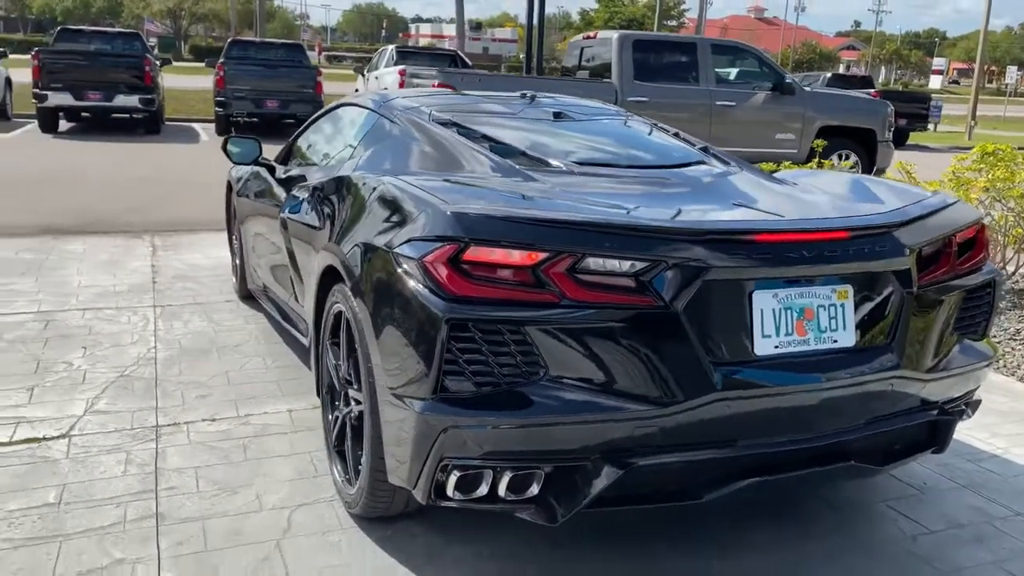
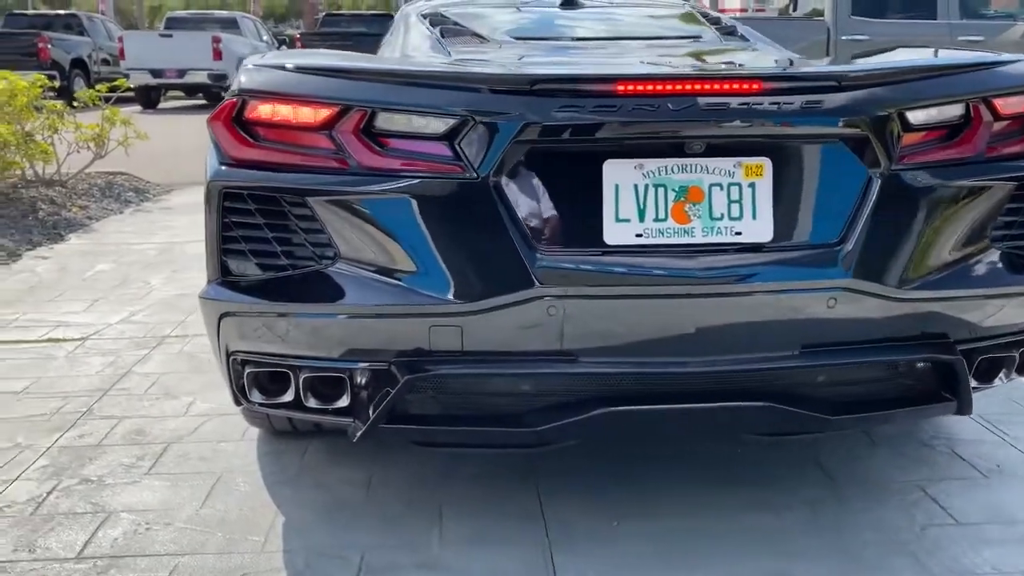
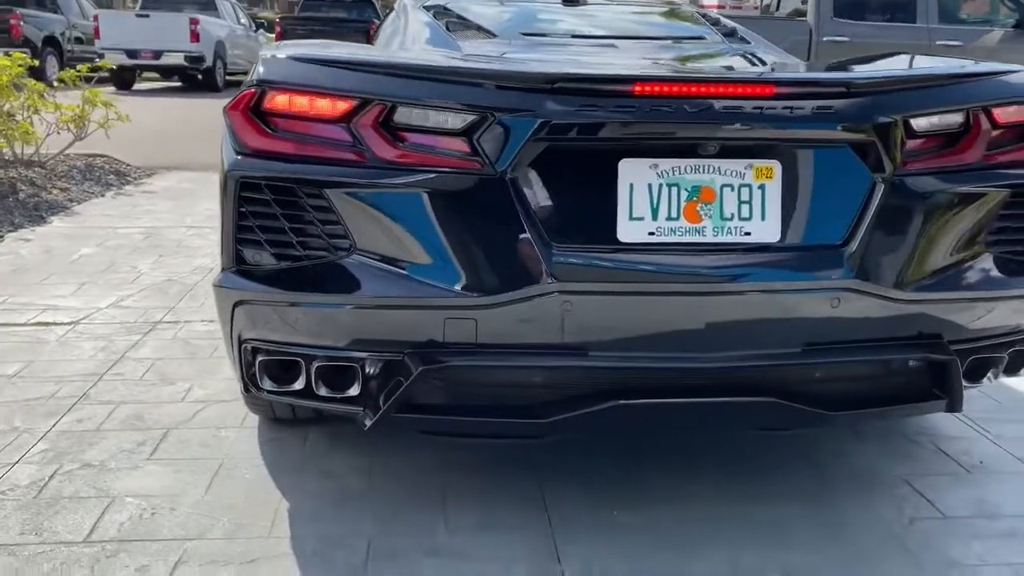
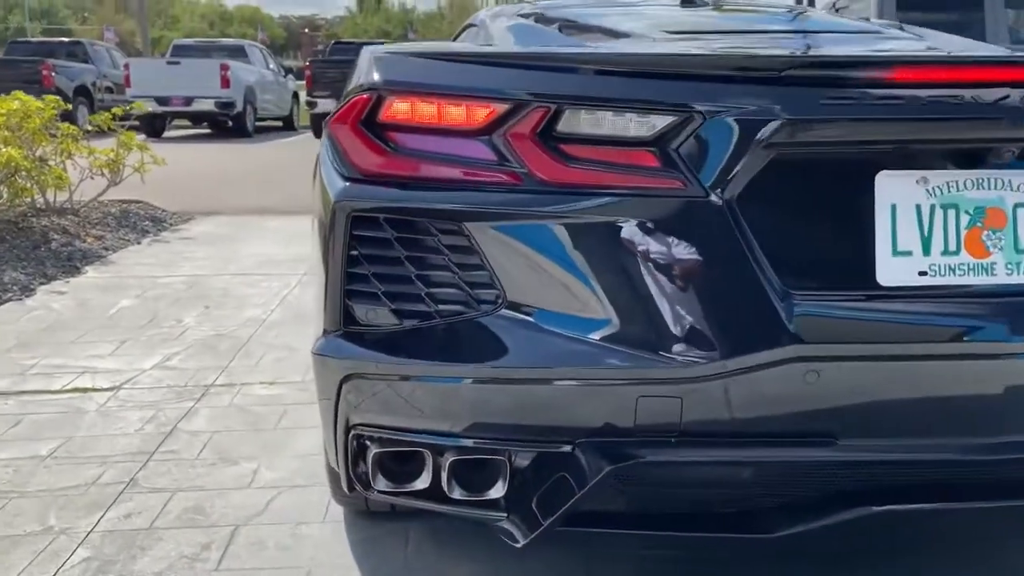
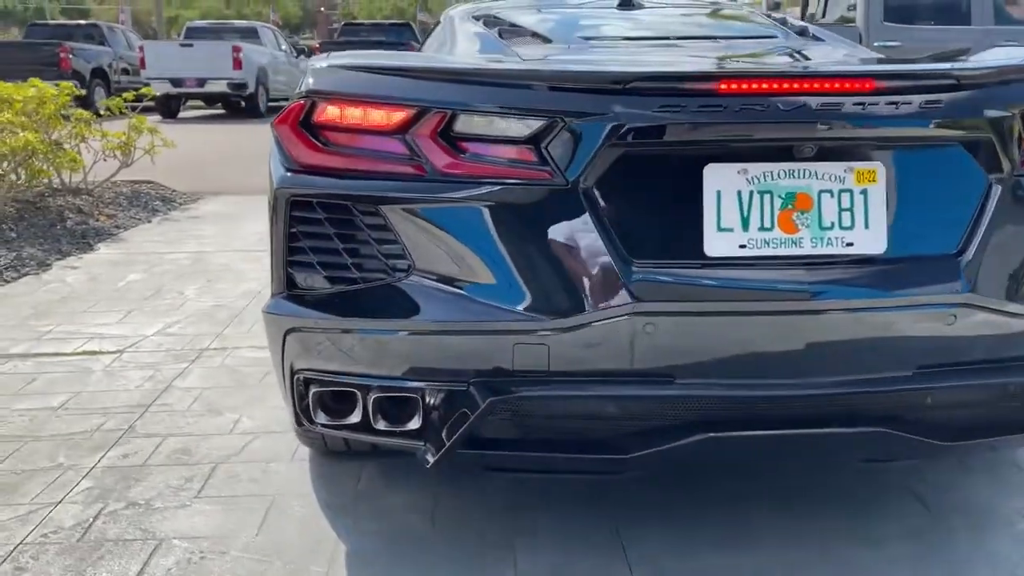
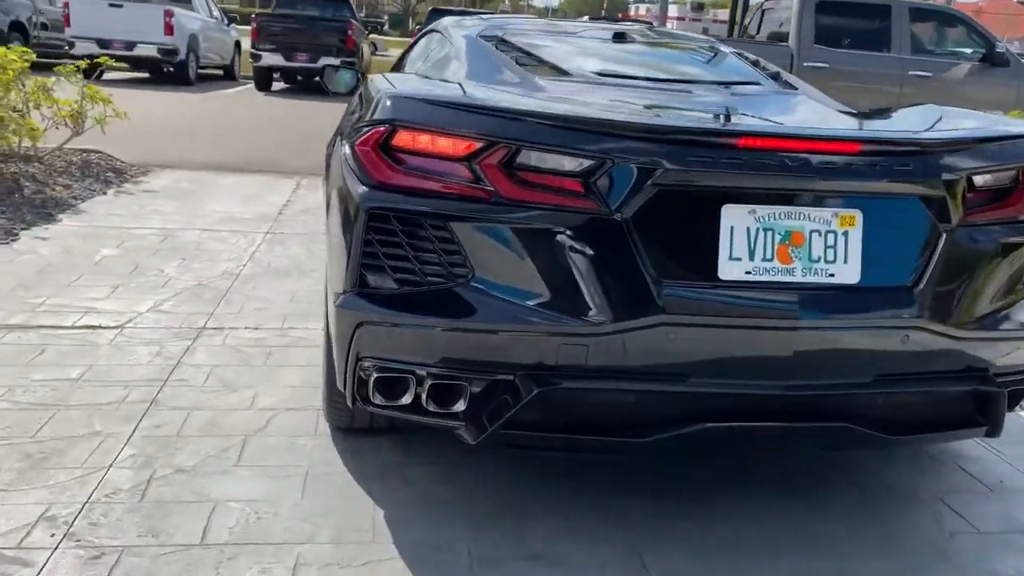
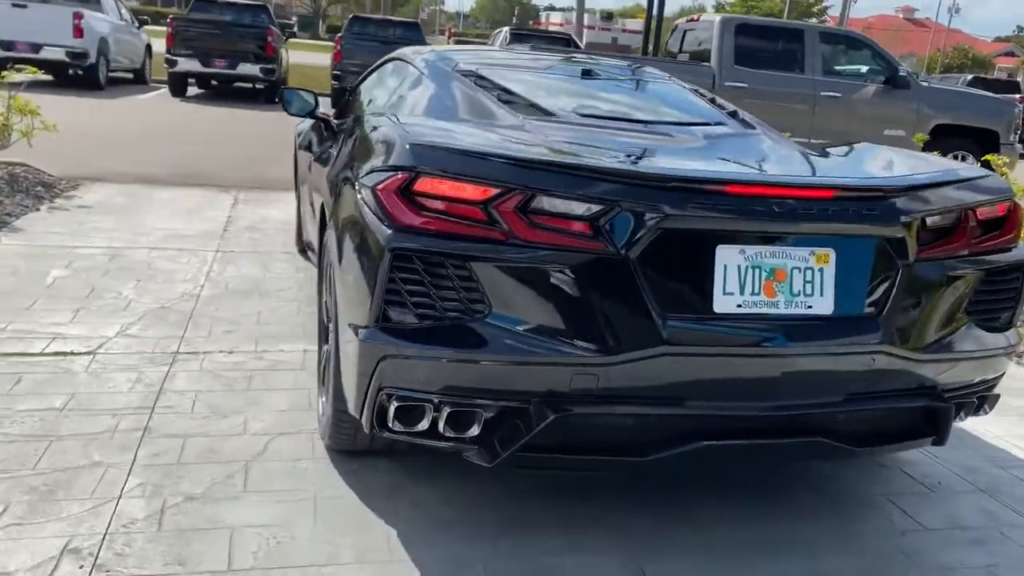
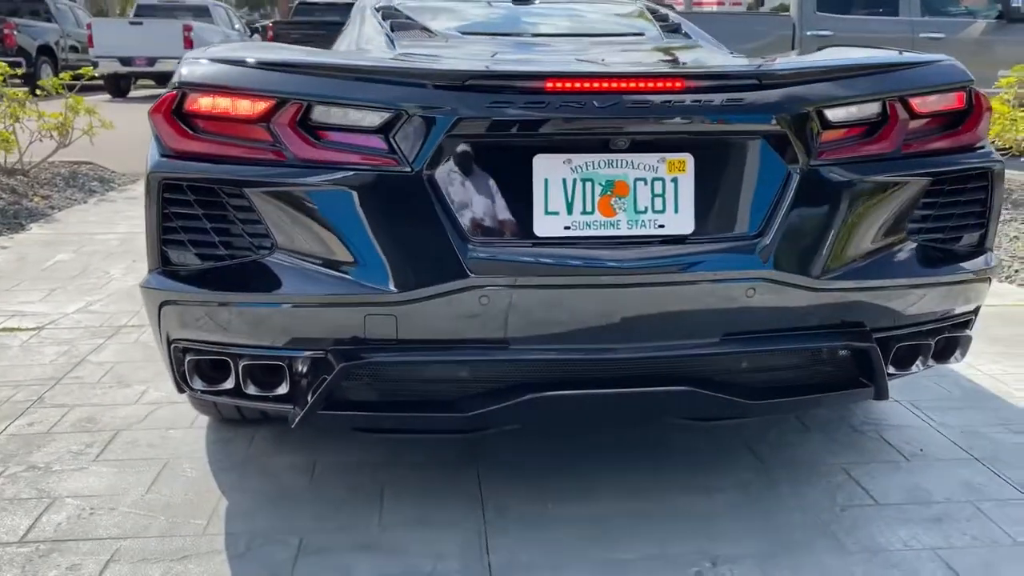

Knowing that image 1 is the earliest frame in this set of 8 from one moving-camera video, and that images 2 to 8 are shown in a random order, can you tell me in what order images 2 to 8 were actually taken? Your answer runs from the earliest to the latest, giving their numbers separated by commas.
7, 6, 3, 8, 2, 5, 4
